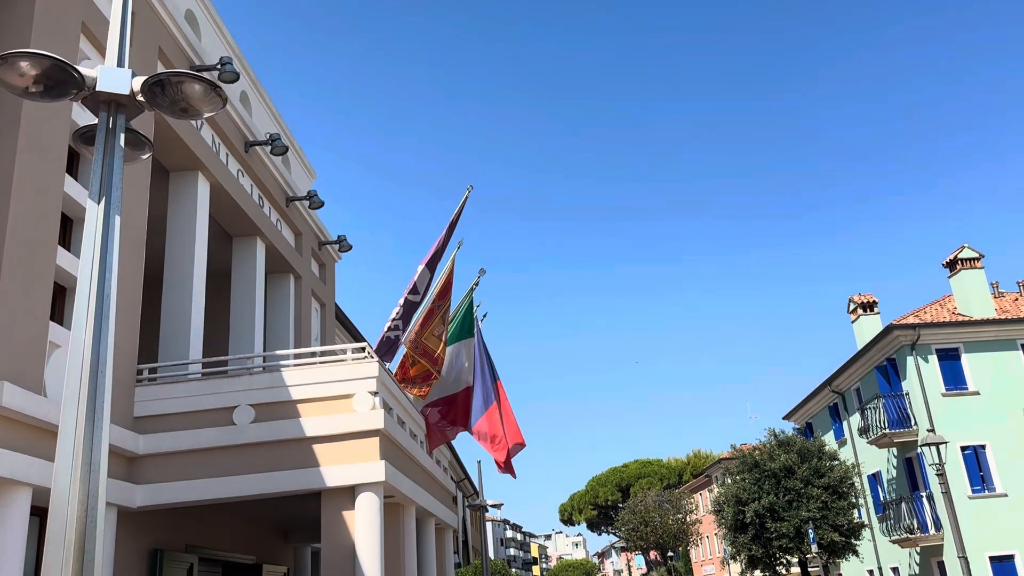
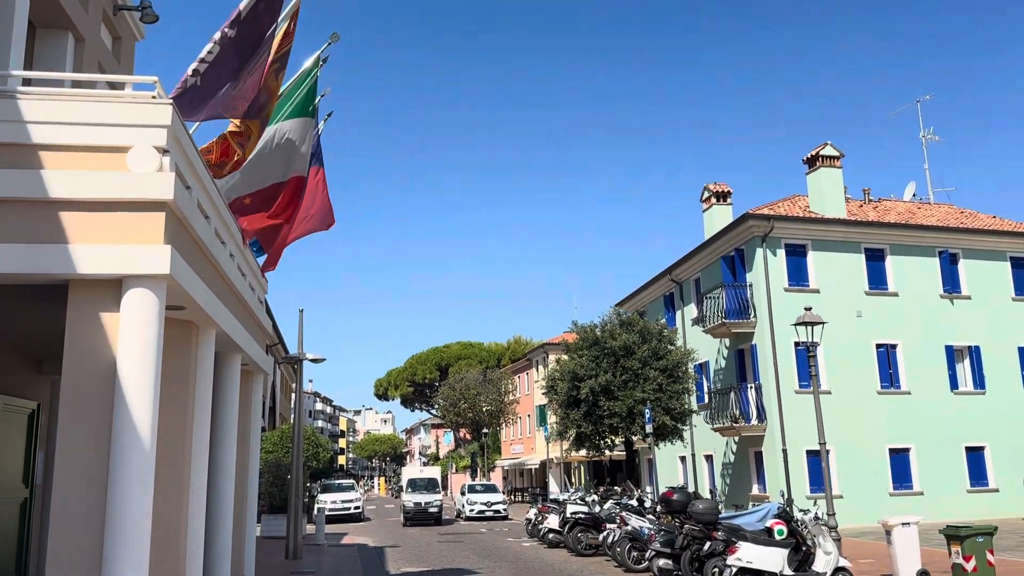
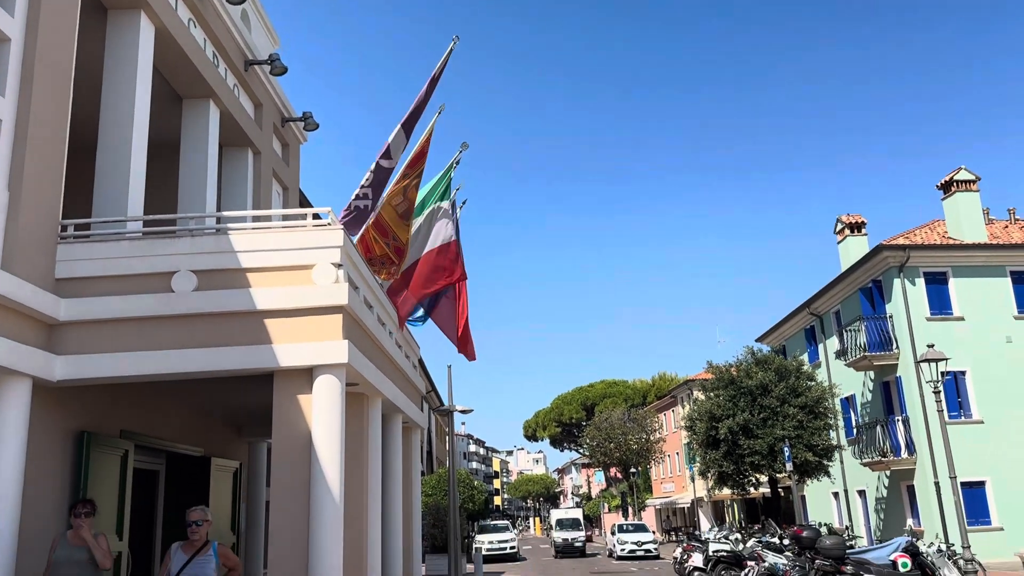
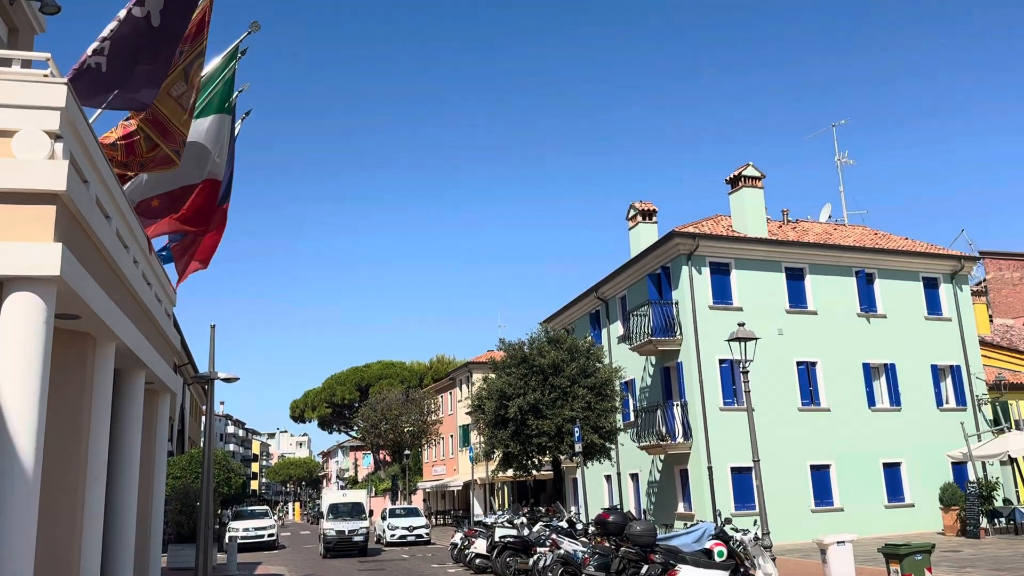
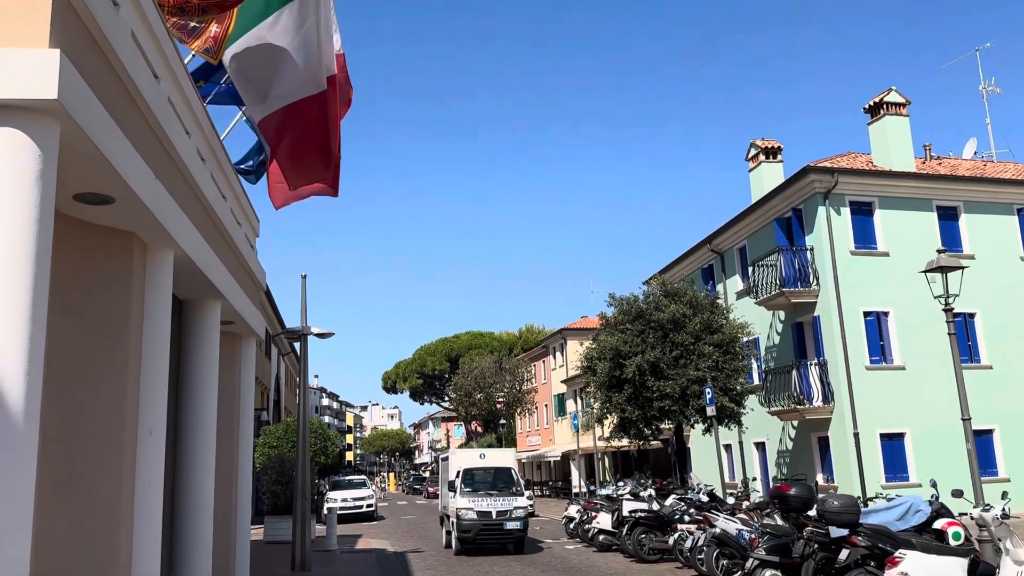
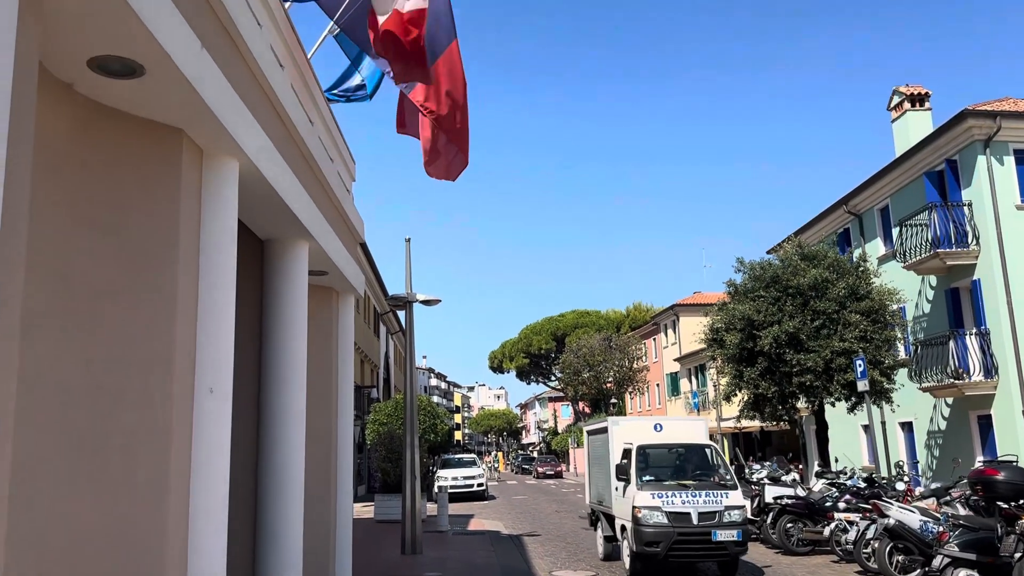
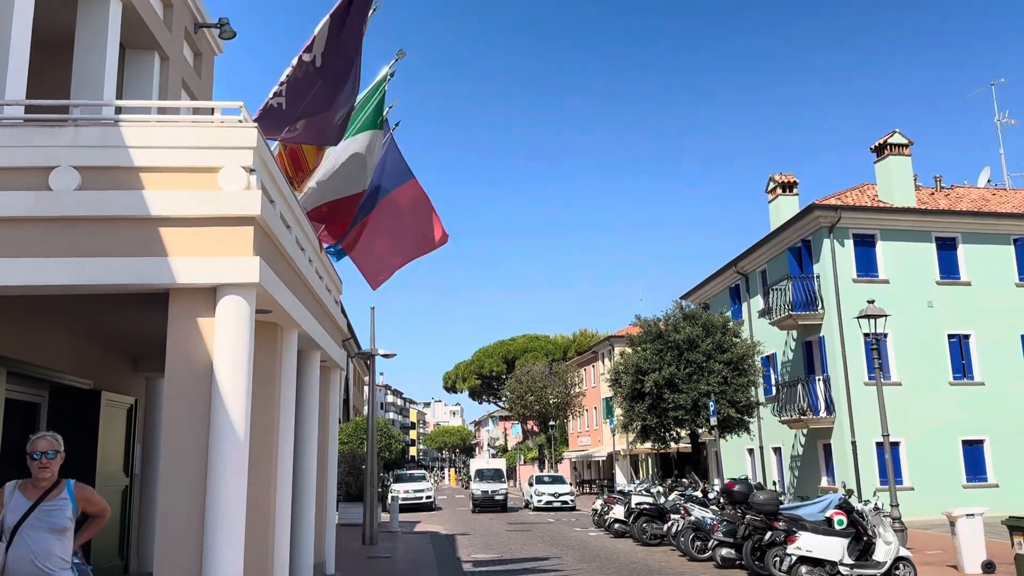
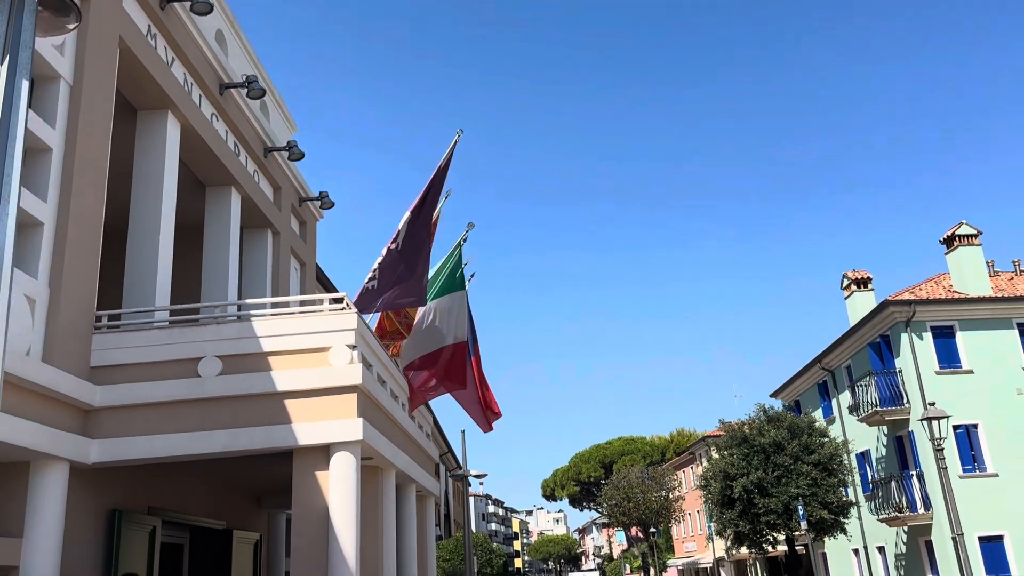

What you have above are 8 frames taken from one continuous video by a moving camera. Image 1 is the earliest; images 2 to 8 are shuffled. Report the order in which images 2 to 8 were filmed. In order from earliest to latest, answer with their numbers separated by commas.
8, 3, 7, 2, 4, 5, 6
